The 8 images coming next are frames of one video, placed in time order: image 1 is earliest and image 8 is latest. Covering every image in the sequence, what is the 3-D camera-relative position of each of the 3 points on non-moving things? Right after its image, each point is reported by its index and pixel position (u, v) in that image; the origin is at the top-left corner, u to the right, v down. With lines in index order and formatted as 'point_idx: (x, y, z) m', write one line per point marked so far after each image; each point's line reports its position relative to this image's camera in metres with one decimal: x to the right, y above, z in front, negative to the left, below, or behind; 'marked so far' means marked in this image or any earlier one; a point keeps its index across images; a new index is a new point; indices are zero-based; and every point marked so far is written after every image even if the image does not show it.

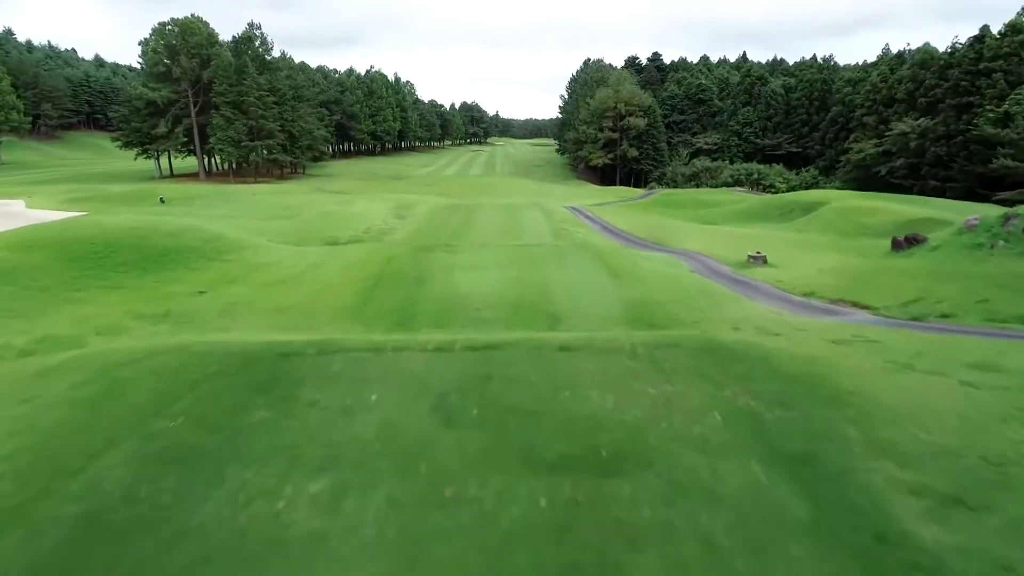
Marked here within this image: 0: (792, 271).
0: (+7.1, +0.4, +18.0) m
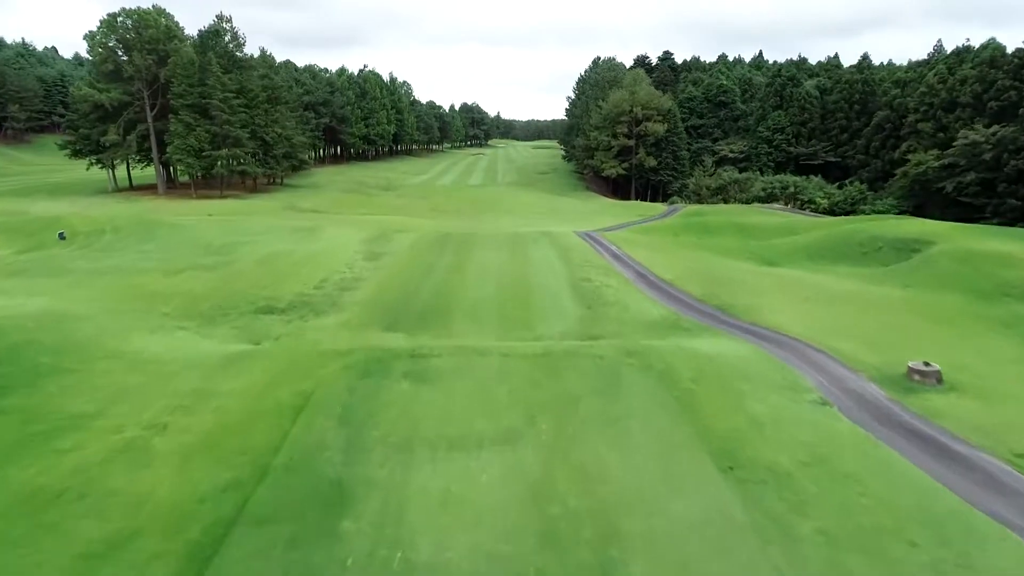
0: (+7.3, -1.8, +10.5) m
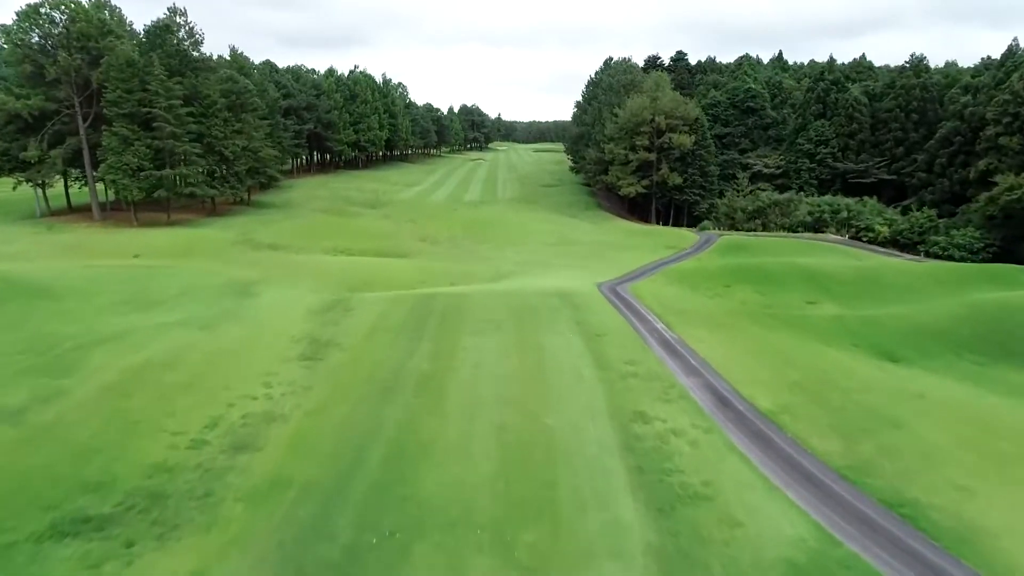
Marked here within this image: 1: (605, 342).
0: (+7.5, -4.6, +2.1) m
1: (+2.4, -1.5, +18.5) m
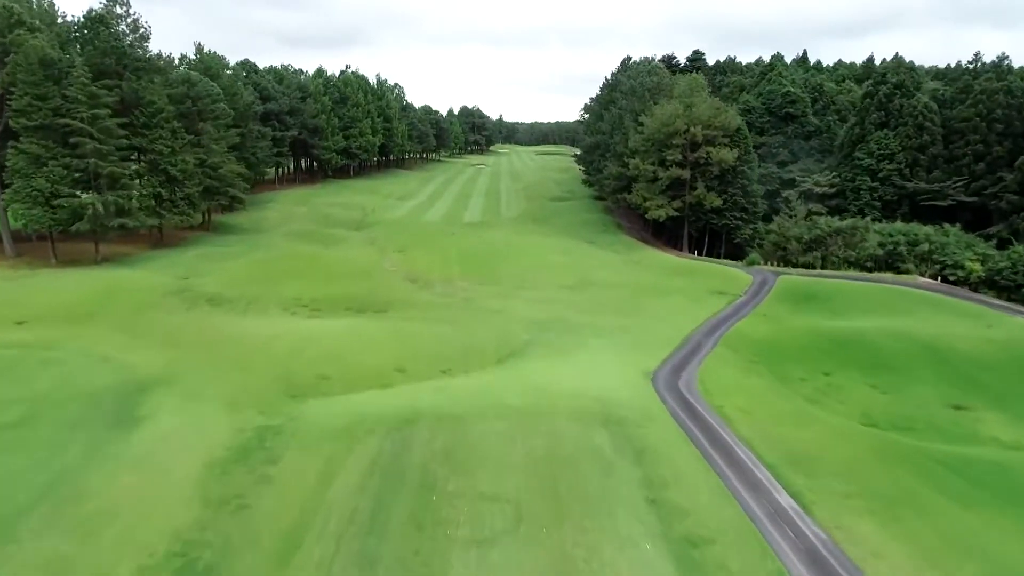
0: (+7.9, -7.3, -6.3) m
1: (+2.9, -4.1, +10.2) m
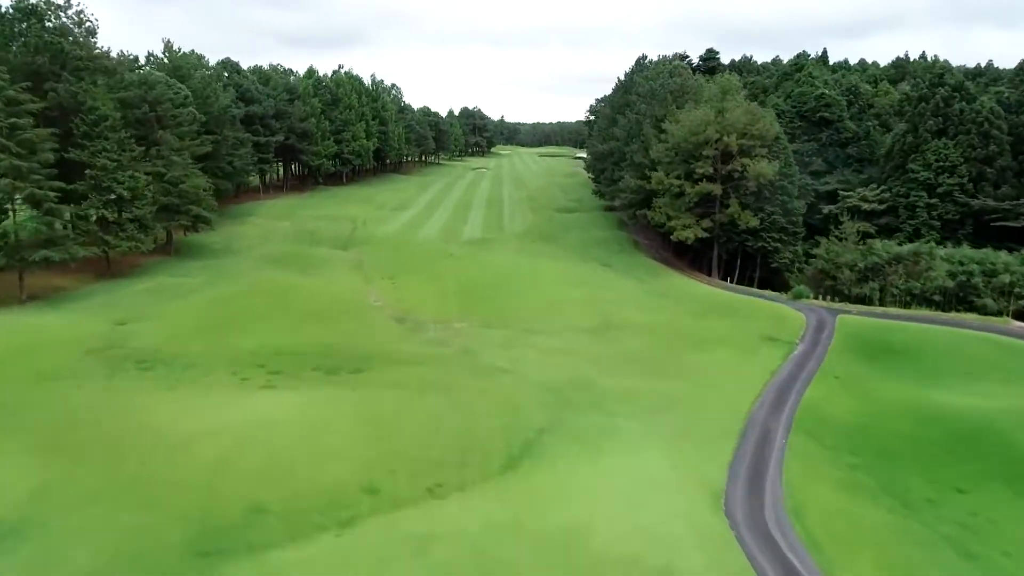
0: (+8.2, -9.1, -12.2) m
1: (+3.2, -6.0, +4.3) m
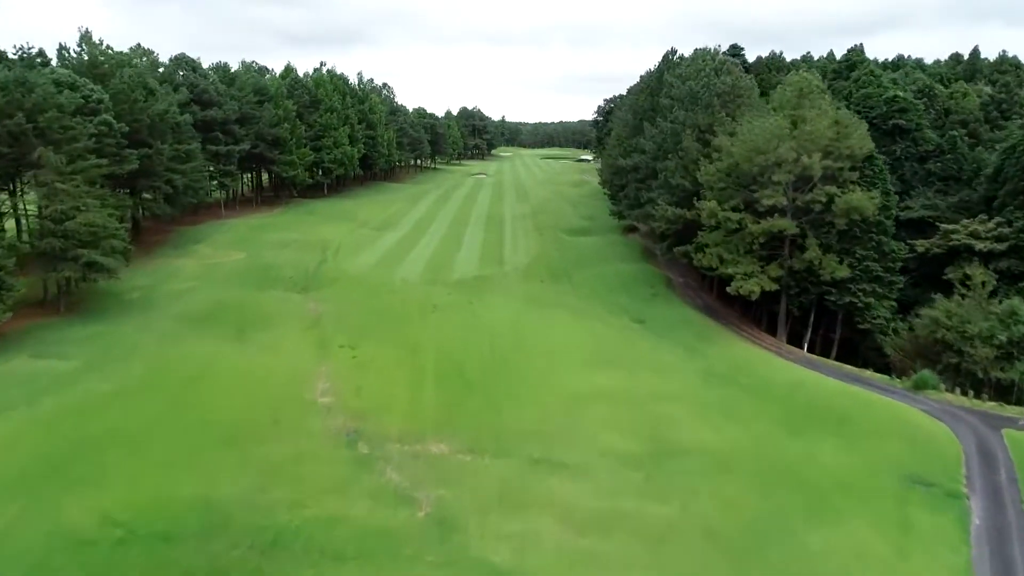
0: (+8.3, -12.2, -22.3) m
1: (+3.3, -9.0, -5.9) m
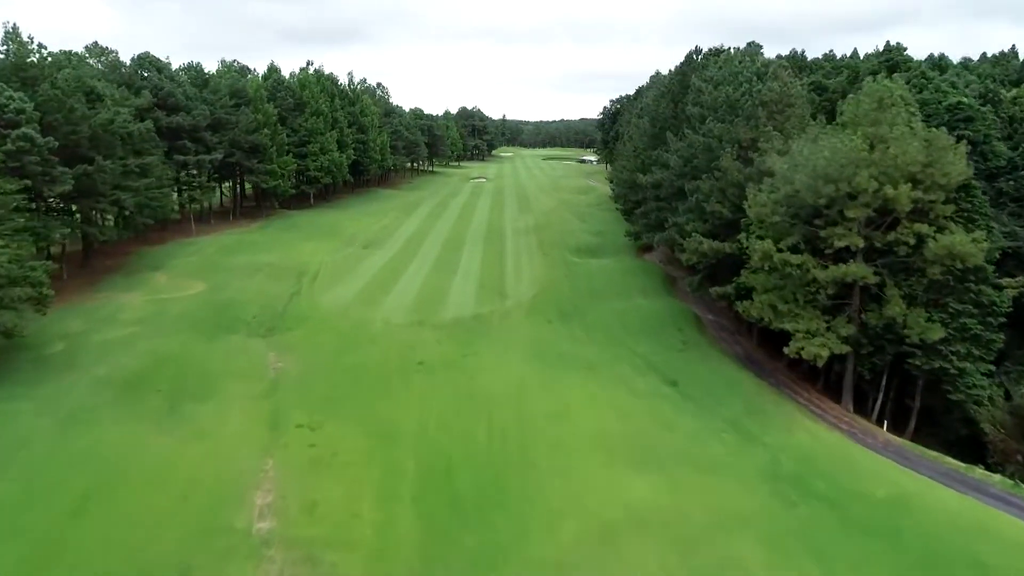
0: (+8.4, -14.5, -28.4) m
1: (+3.4, -11.2, -12.0) m
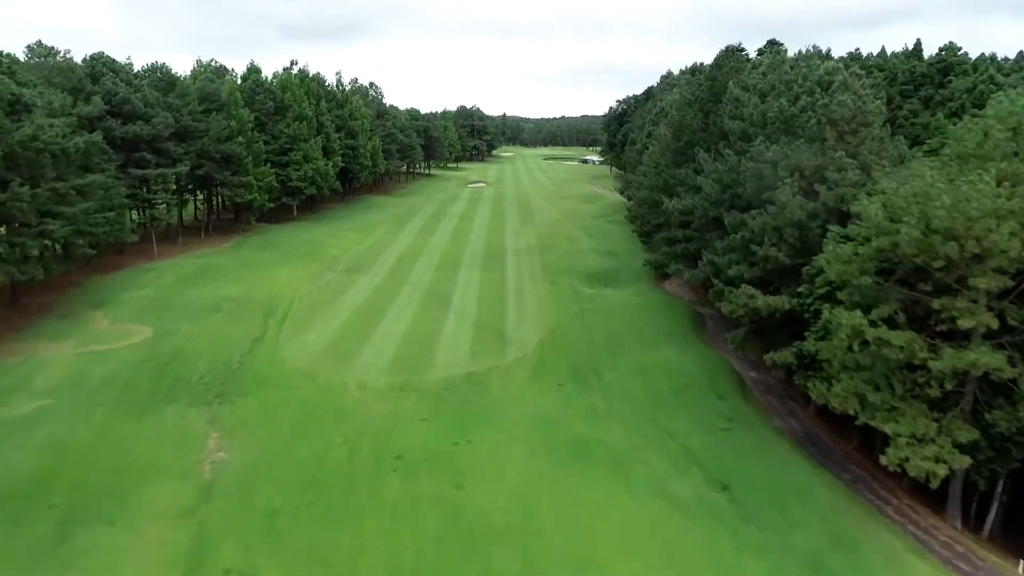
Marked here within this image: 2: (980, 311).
0: (+8.4, -17.0, -34.6) m
1: (+3.5, -13.7, -18.1) m
2: (+11.2, -0.7, +16.6) m
